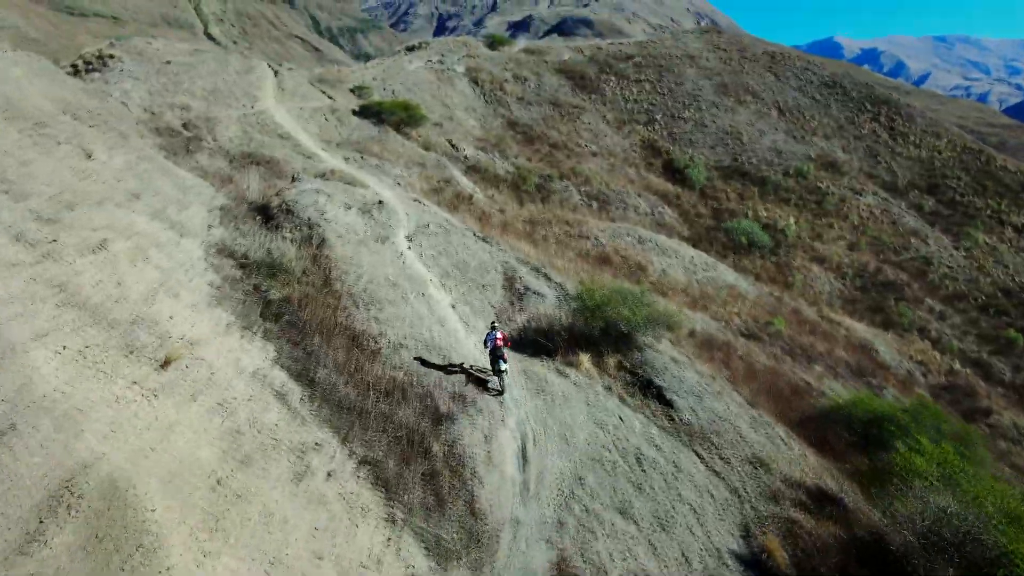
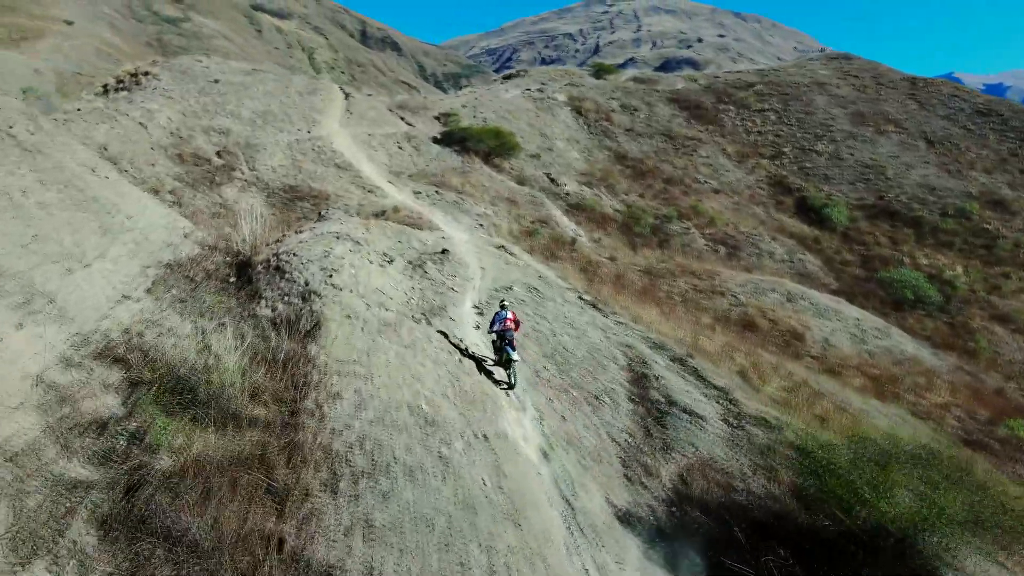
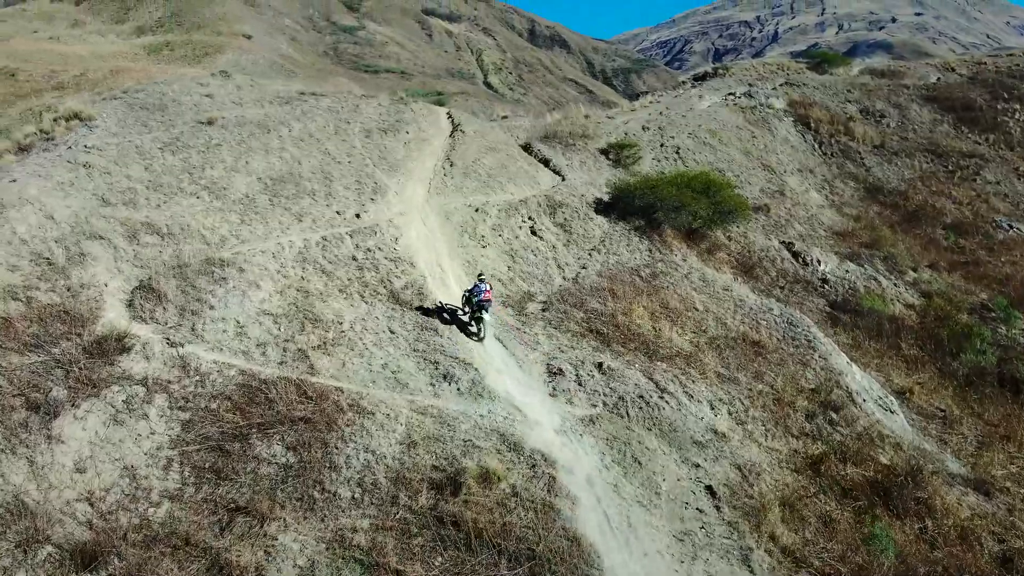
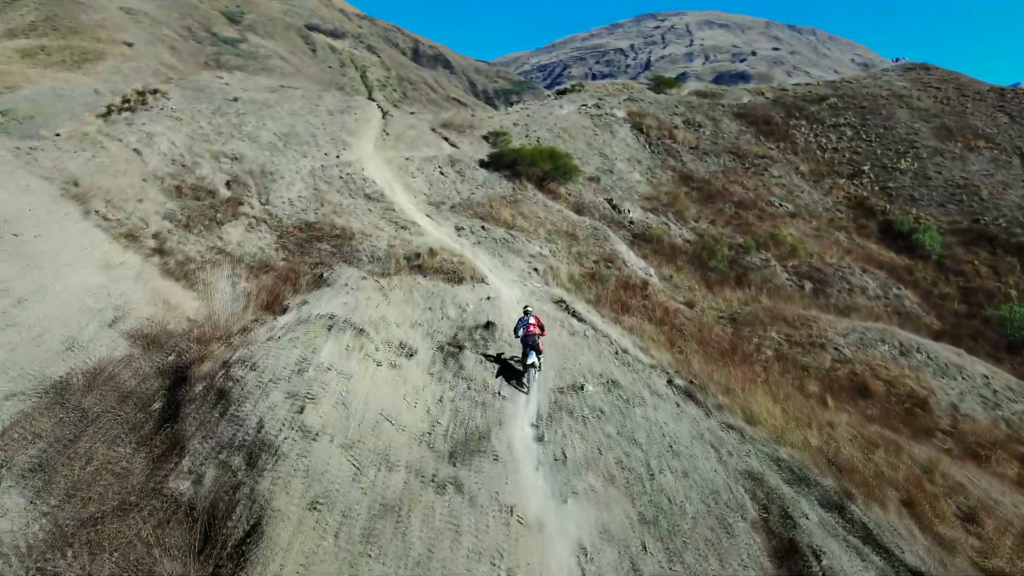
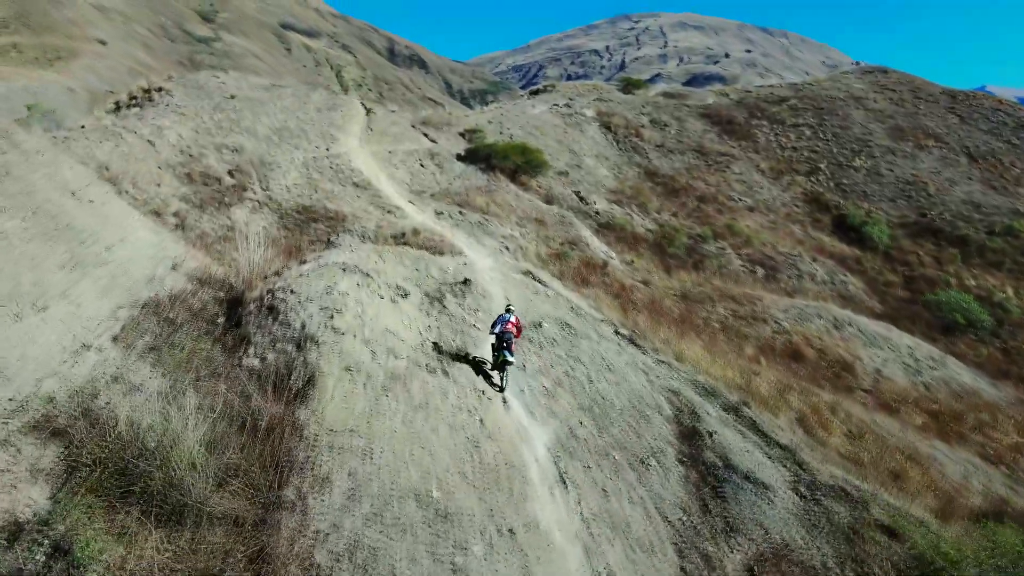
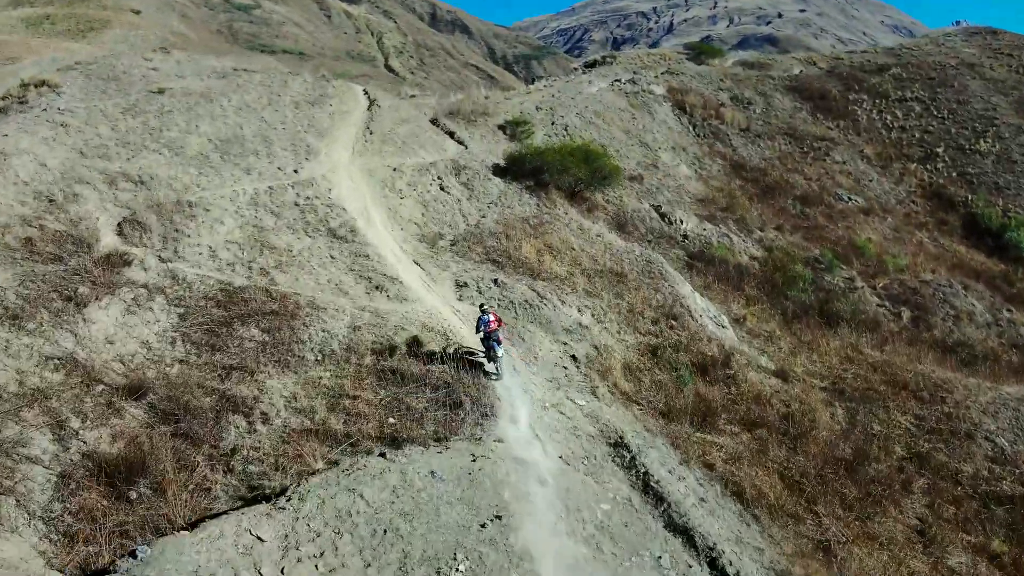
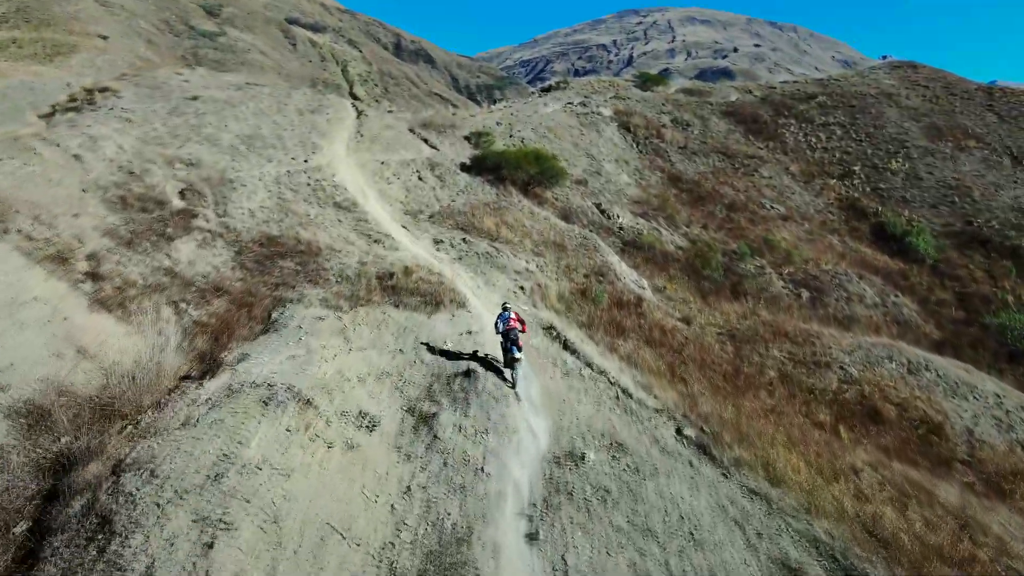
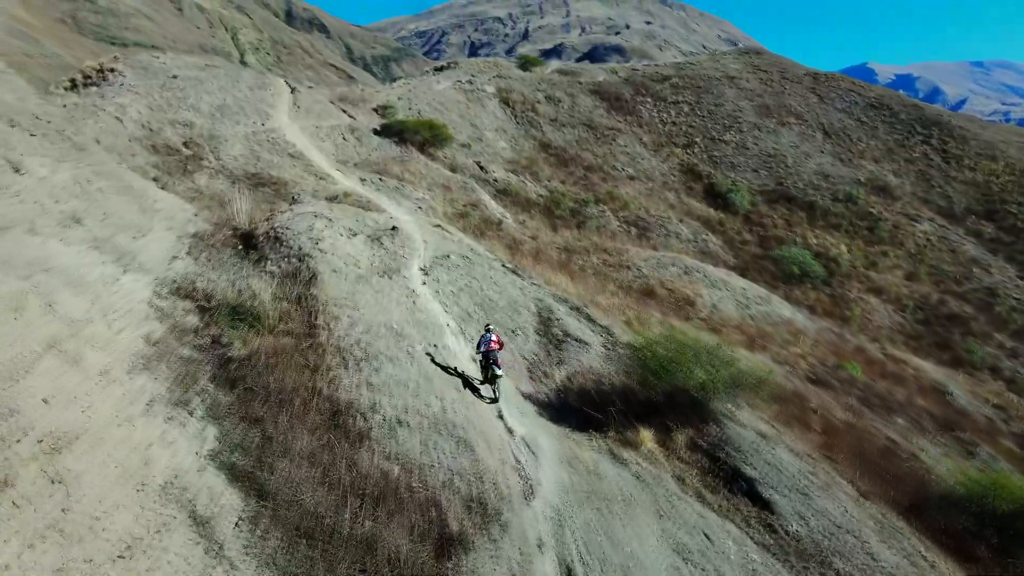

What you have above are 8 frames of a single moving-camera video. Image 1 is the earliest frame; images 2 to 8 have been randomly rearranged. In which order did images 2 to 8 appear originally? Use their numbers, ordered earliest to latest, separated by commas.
8, 2, 5, 4, 7, 6, 3
